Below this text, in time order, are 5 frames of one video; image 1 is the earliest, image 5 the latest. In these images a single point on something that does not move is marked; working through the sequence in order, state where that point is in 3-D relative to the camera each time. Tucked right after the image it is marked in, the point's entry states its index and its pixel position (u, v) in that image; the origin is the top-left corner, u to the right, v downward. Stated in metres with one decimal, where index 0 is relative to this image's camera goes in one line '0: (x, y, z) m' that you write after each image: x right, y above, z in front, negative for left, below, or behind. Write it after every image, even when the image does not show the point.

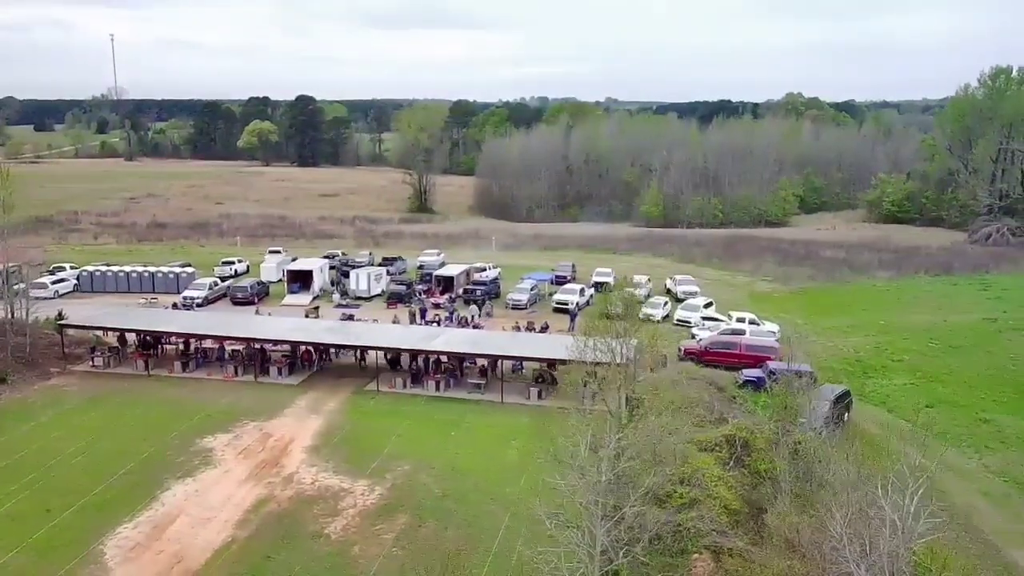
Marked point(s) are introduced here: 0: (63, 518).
0: (-10.6, -5.5, +18.6) m
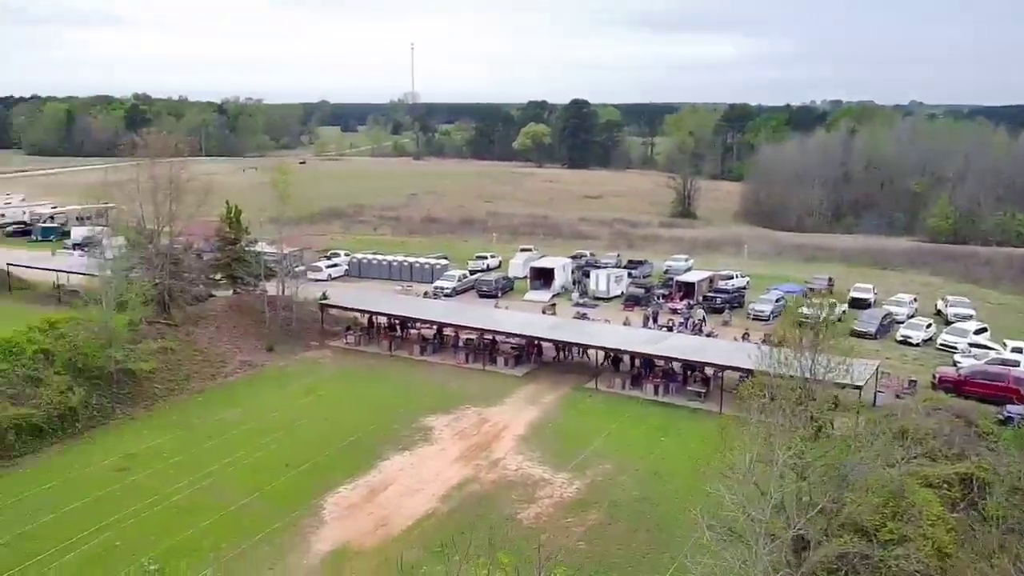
0: (-5.7, -4.9, +21.1) m
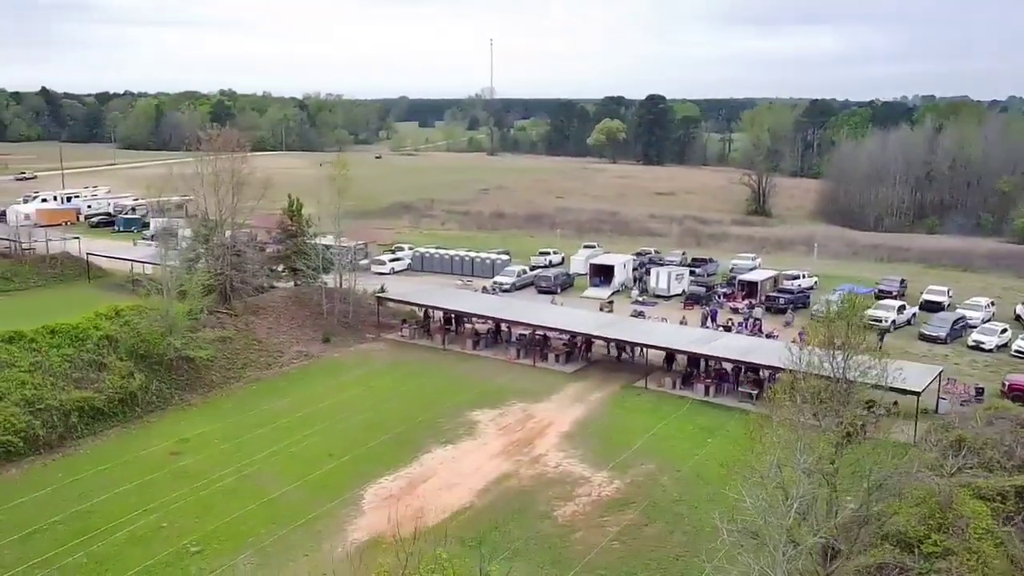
0: (-4.7, -4.7, +21.5) m
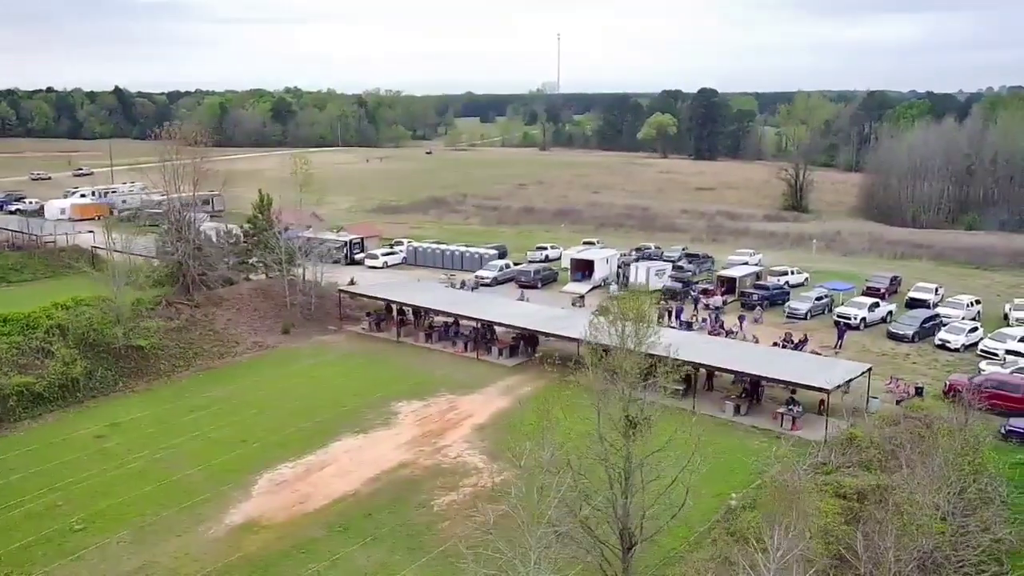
0: (-7.4, -4.5, +22.3) m
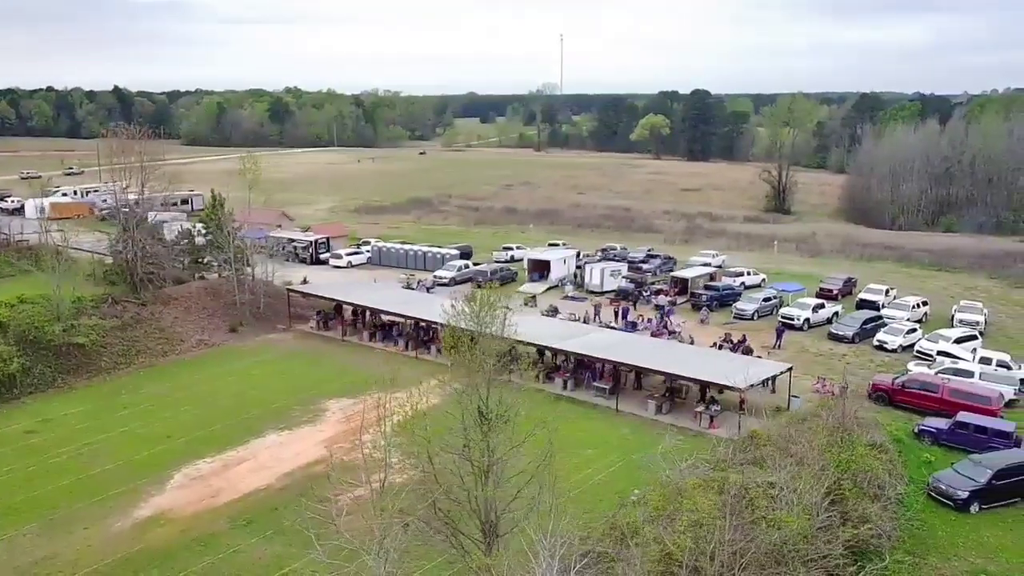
0: (-9.7, -4.5, +22.7) m
